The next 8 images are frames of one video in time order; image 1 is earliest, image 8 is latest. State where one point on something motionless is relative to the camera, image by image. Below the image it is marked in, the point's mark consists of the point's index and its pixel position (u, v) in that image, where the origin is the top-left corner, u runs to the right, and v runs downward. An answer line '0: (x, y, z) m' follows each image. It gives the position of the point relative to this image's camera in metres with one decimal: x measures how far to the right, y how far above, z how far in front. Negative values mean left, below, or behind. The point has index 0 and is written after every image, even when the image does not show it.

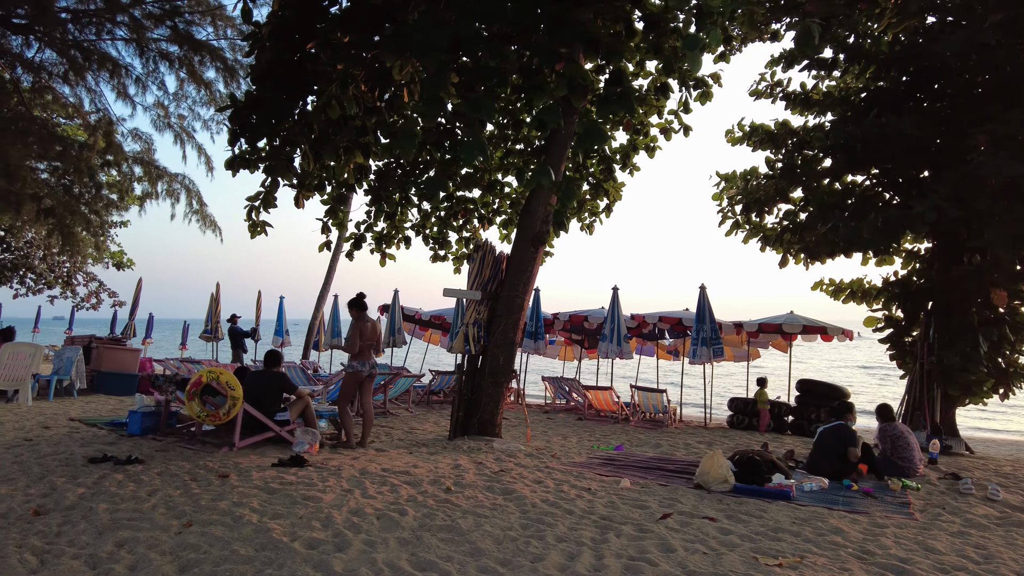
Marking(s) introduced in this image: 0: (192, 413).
0: (-2.7, -1.1, +5.8) m
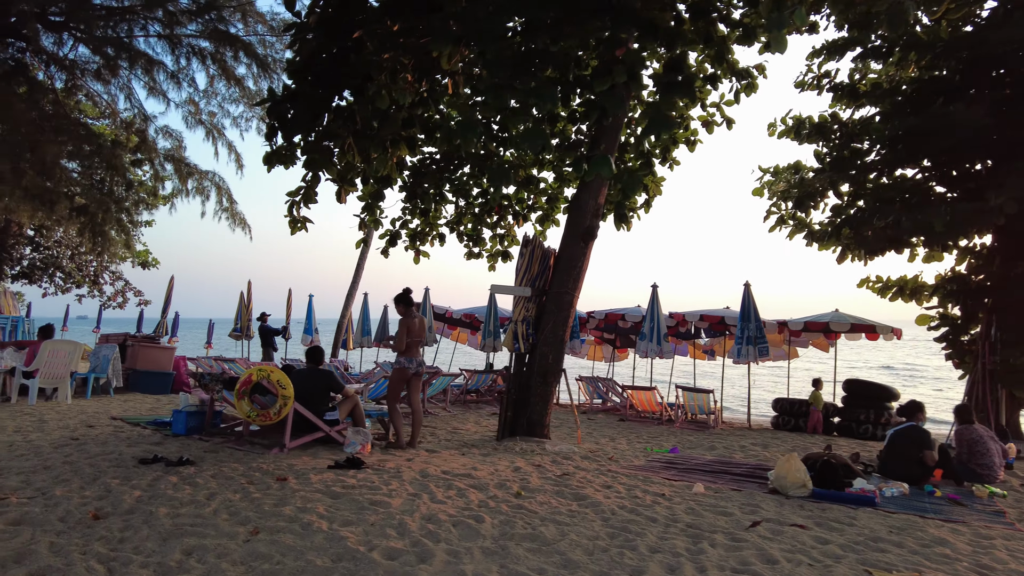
0: (-2.2, -1.0, +5.6) m
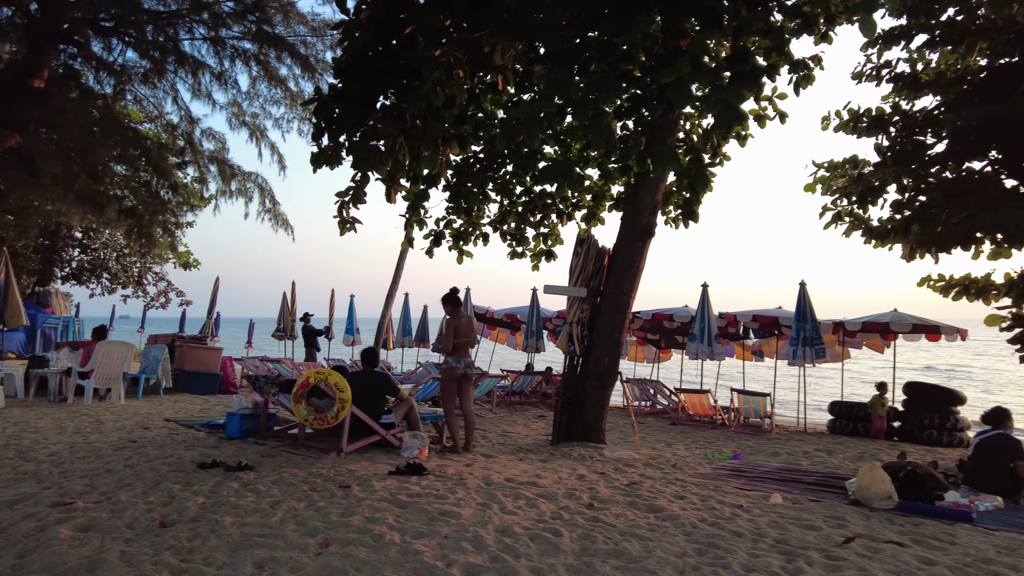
0: (-1.7, -1.0, +5.5) m
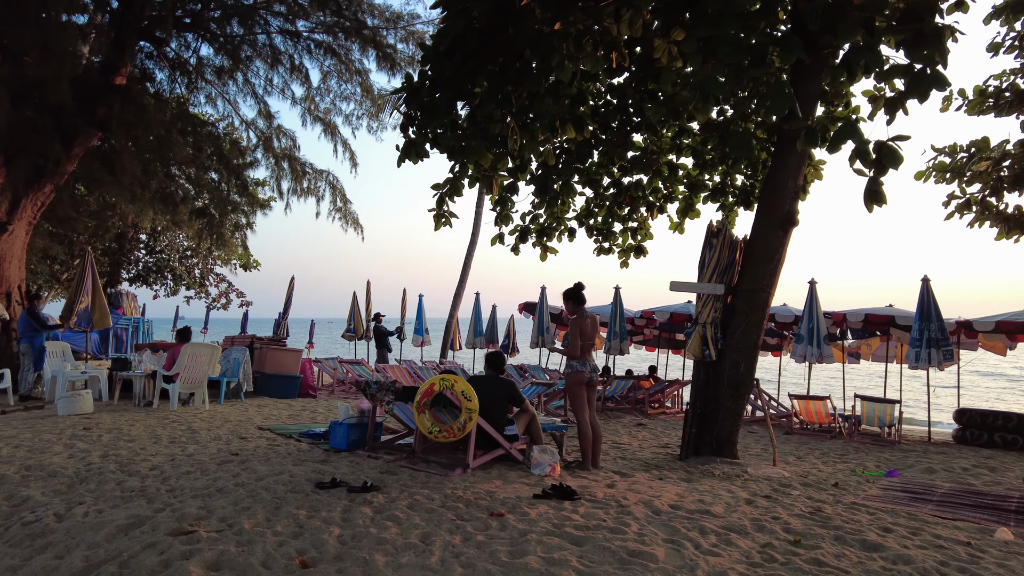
0: (-0.7, -1.0, +4.9) m
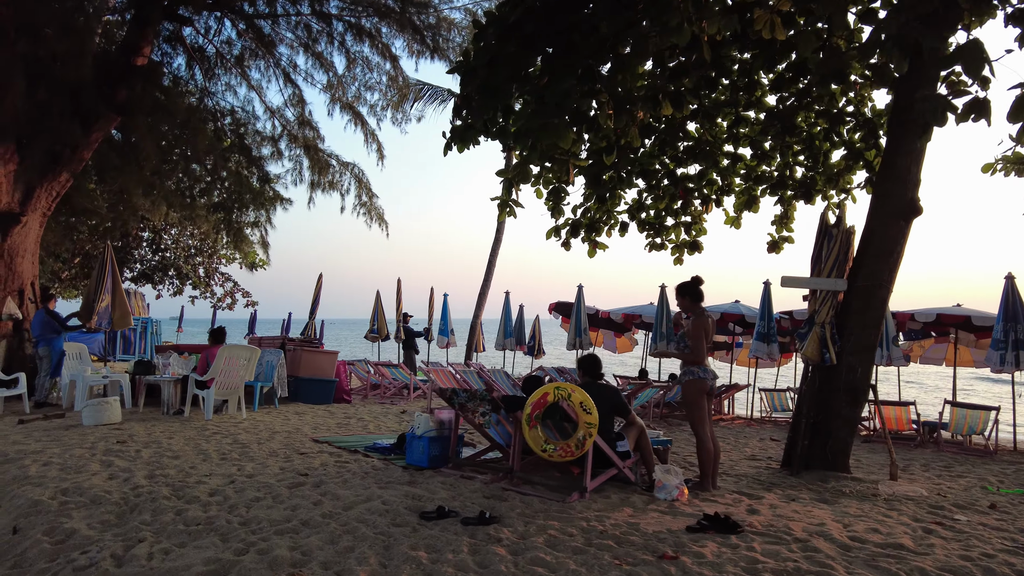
0: (+0.1, -1.0, +4.2) m
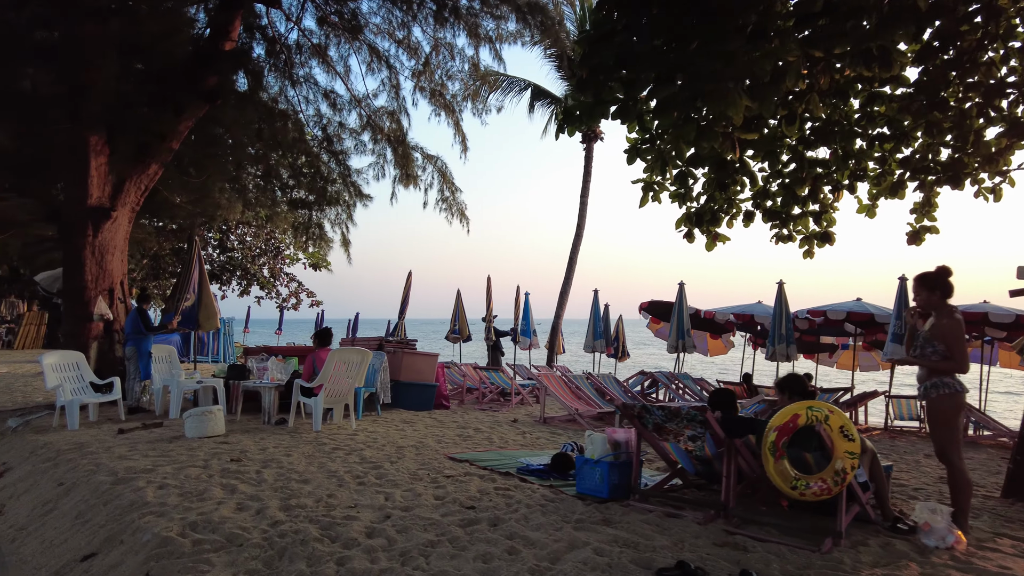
0: (+1.2, -0.9, +3.3) m
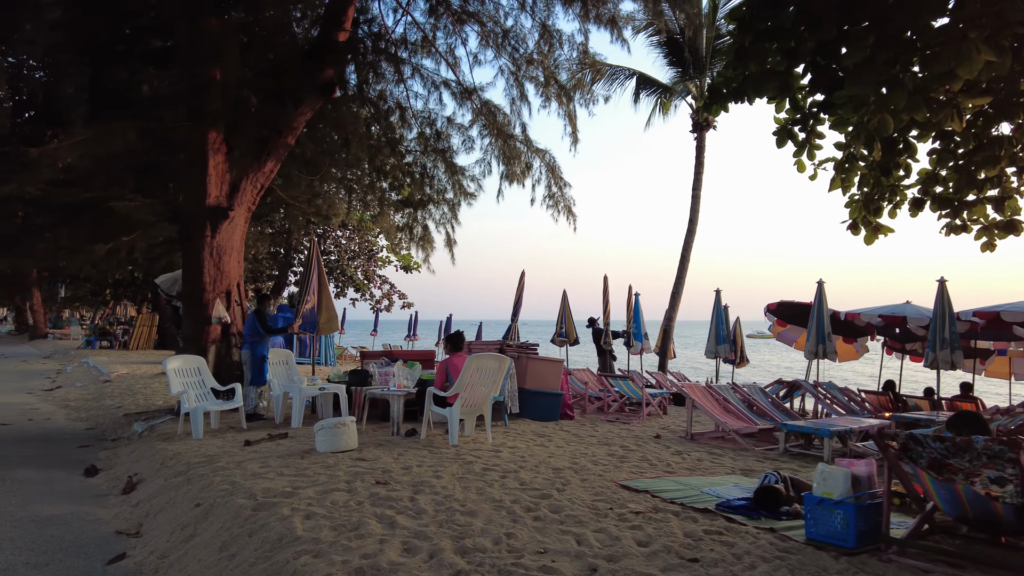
0: (+2.2, -0.9, +2.3) m
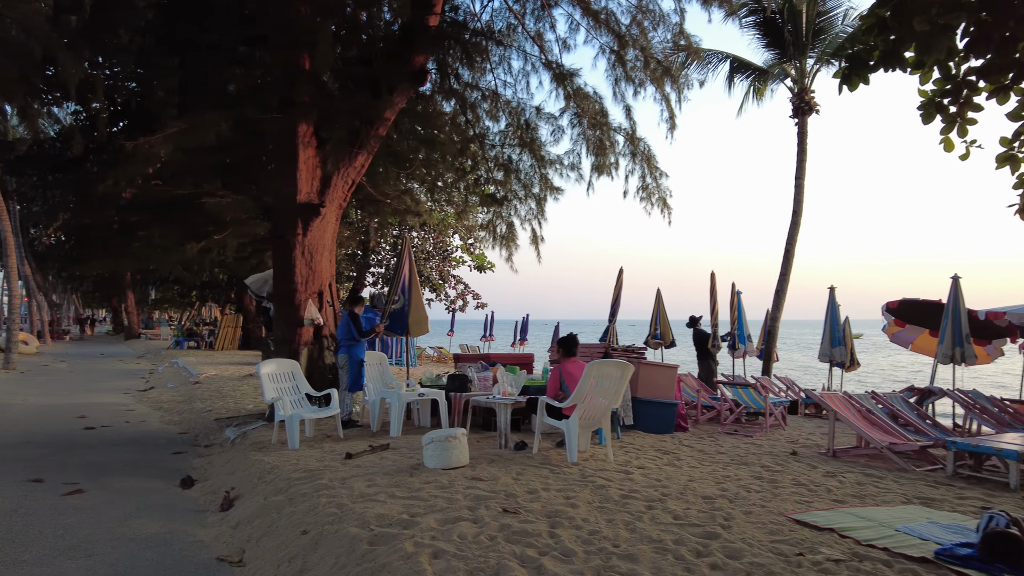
0: (+2.8, -0.9, +1.4) m
